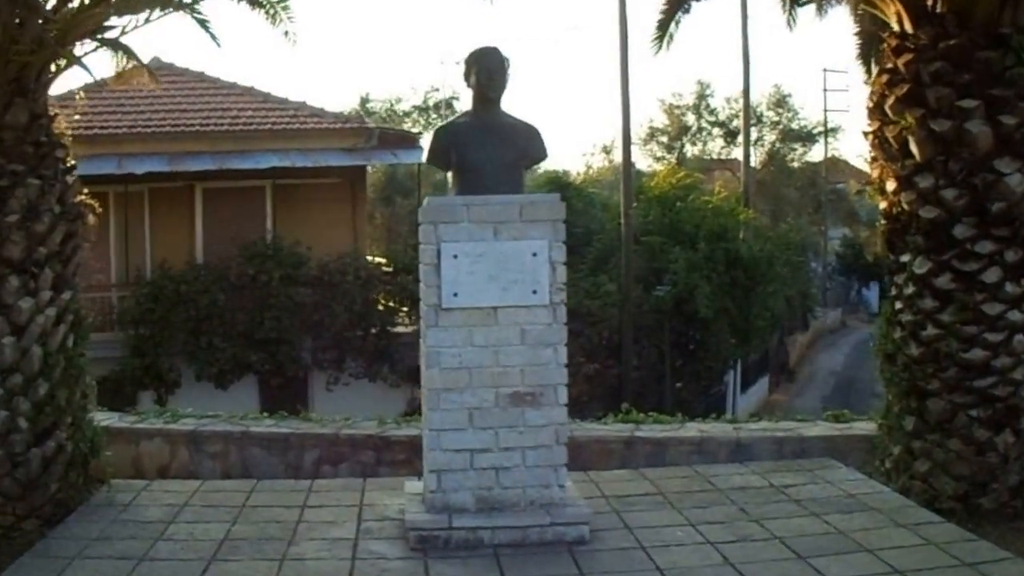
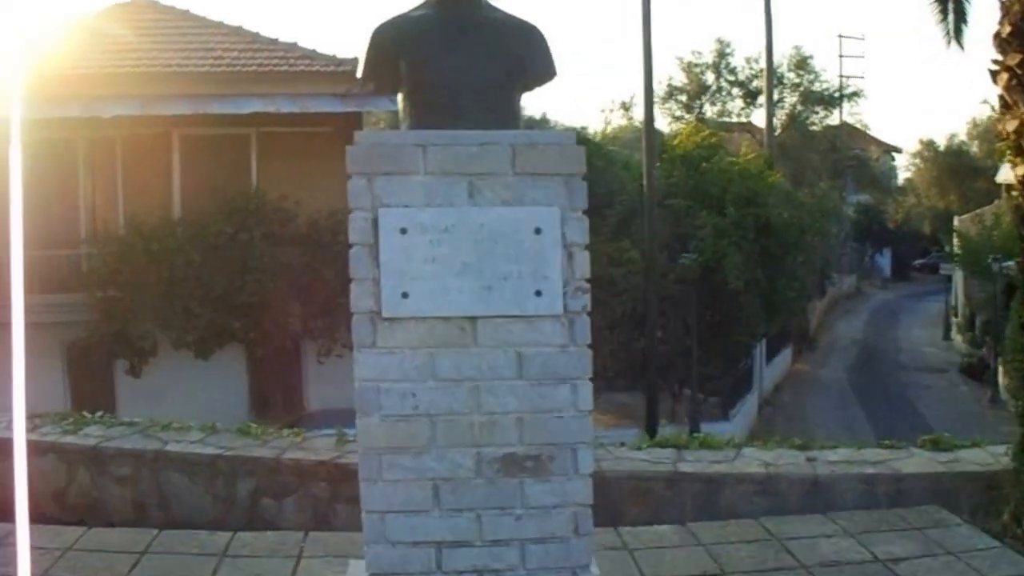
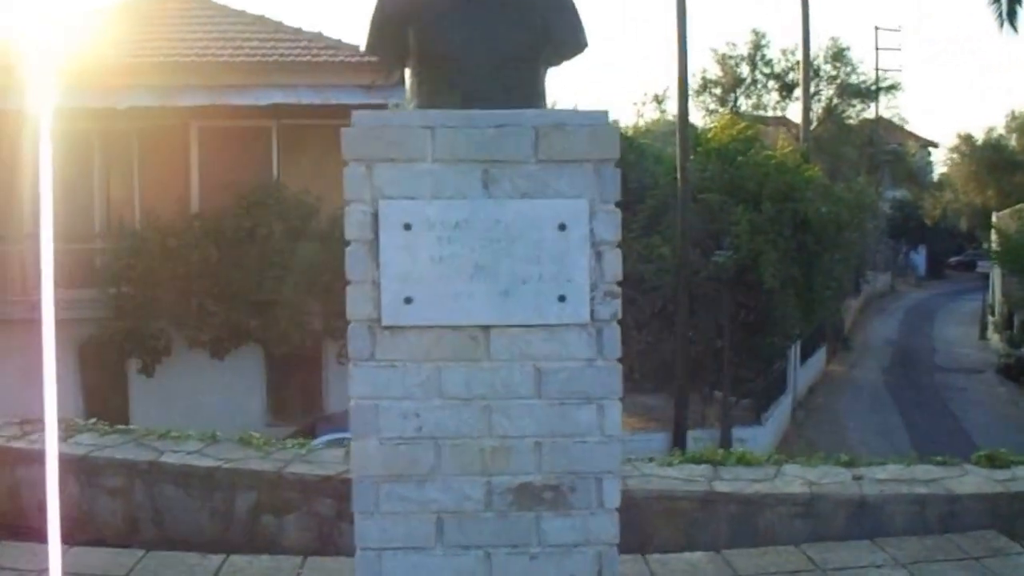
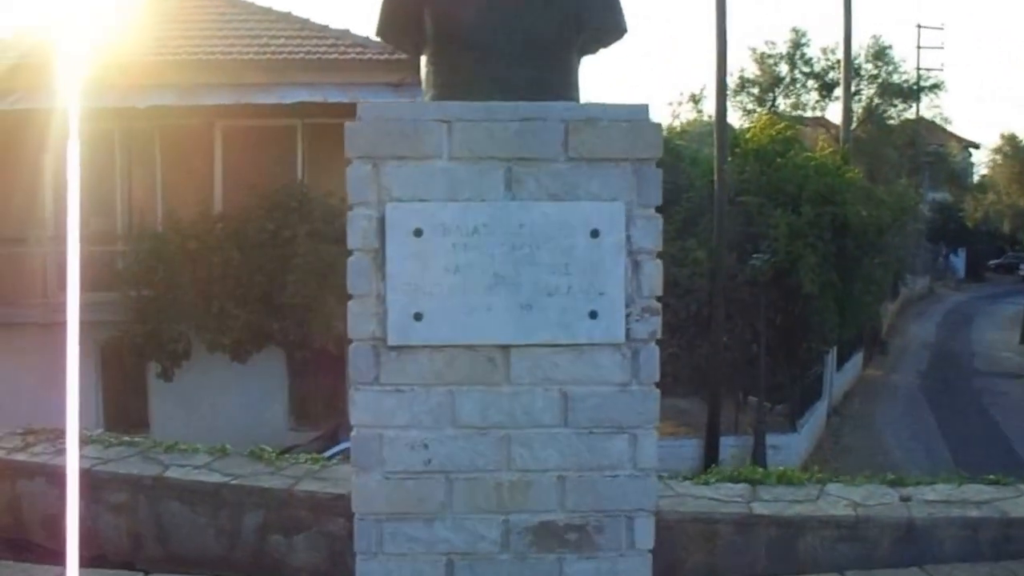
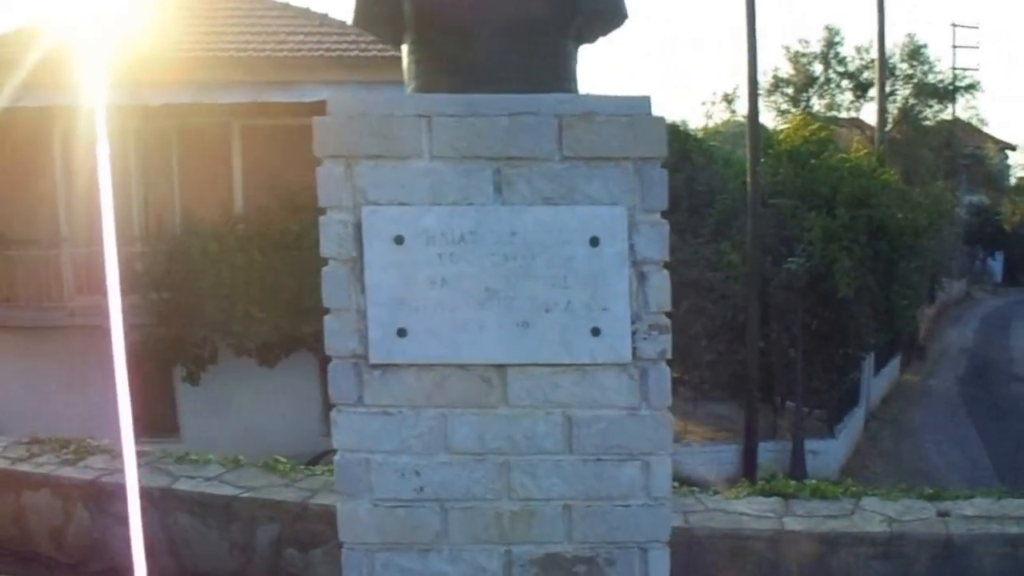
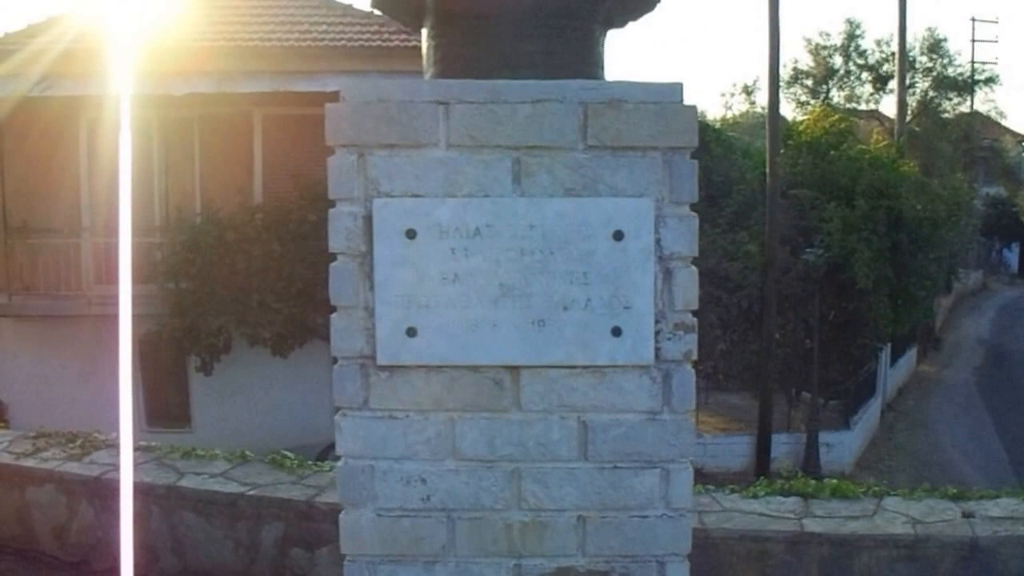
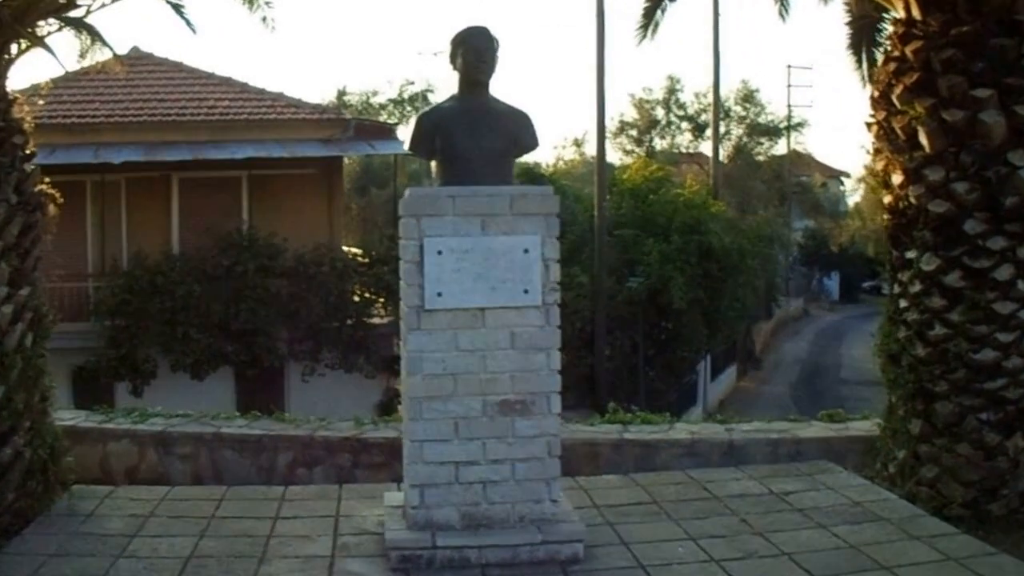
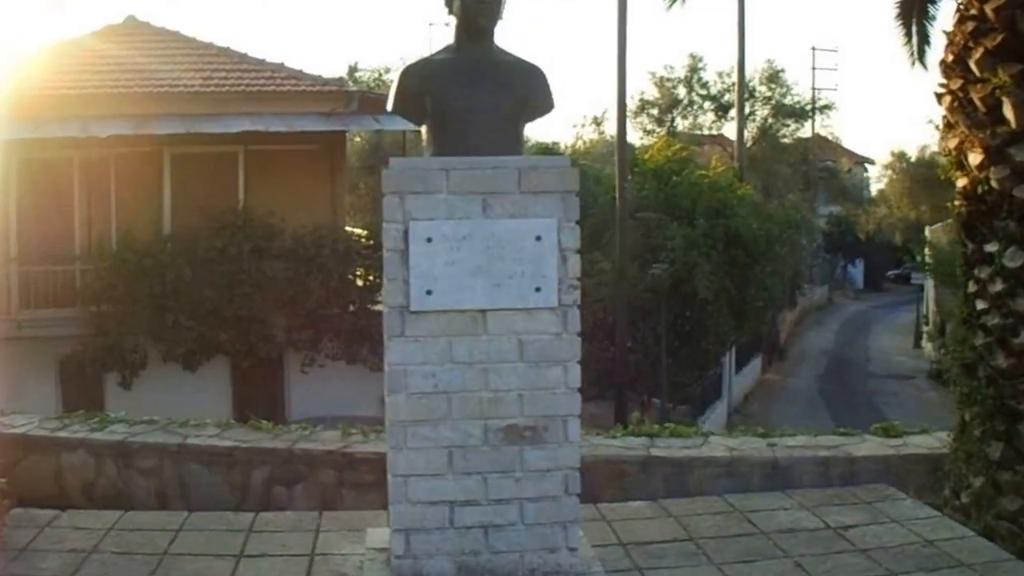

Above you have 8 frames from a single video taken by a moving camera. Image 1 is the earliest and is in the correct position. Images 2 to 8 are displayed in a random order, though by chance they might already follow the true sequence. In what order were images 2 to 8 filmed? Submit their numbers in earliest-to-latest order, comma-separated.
7, 8, 2, 3, 4, 5, 6
